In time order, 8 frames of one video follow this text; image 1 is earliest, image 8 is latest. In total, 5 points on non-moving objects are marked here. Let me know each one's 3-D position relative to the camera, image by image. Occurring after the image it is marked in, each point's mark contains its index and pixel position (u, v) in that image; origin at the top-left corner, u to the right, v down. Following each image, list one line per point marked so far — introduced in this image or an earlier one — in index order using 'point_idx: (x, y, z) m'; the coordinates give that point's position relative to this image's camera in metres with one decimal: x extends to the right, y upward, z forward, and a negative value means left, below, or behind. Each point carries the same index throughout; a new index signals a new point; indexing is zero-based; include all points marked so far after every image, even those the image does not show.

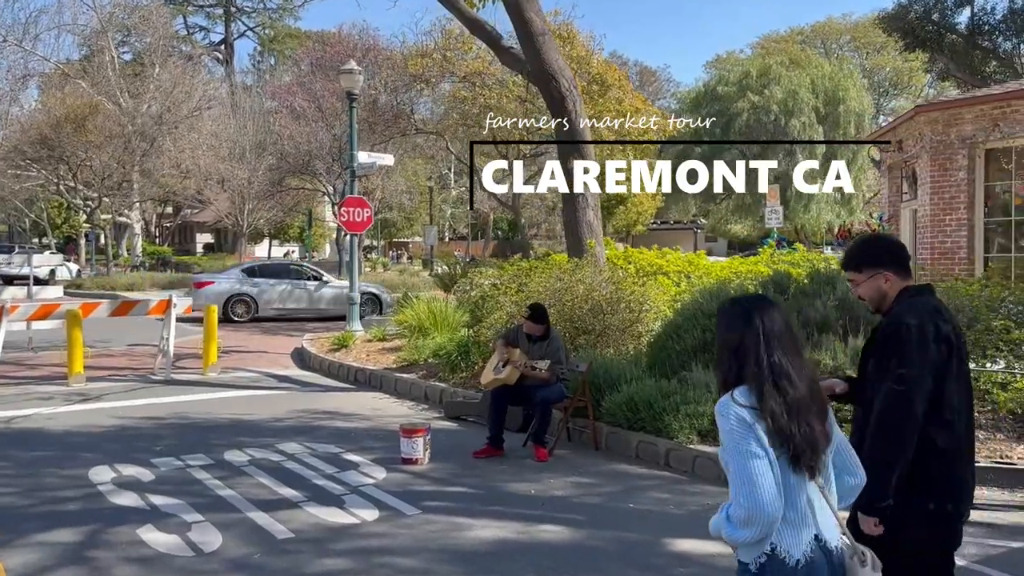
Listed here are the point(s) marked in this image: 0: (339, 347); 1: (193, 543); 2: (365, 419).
0: (-2.5, -0.9, +13.6) m
1: (-1.9, -1.5, +5.6) m
2: (-1.4, -1.3, +9.3) m
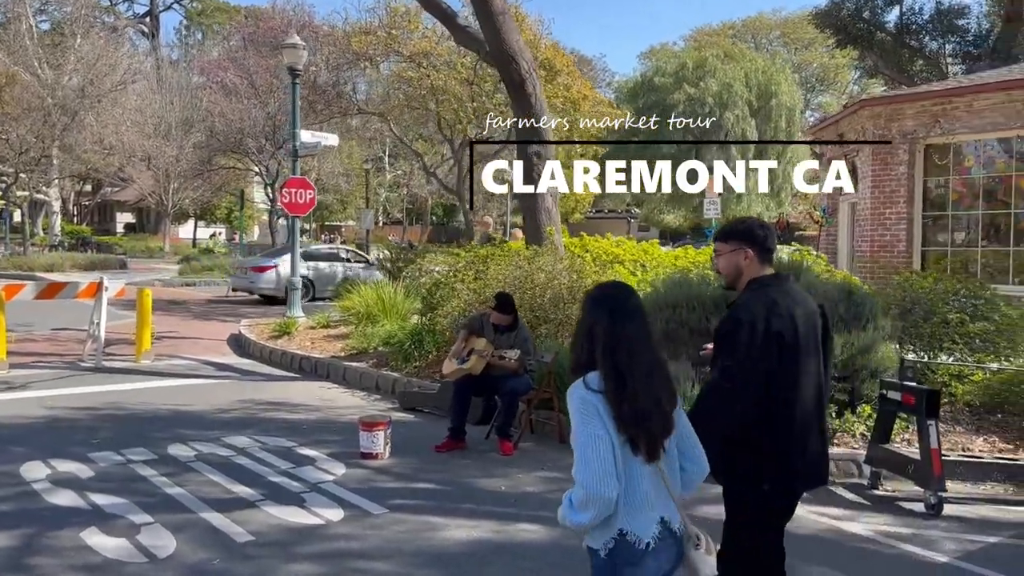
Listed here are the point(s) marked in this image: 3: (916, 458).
0: (-3.2, -0.6, +13.1) m
1: (-2.0, -1.4, +5.2) m
2: (-1.9, -1.2, +8.9) m
3: (+2.9, -1.2, +6.7) m
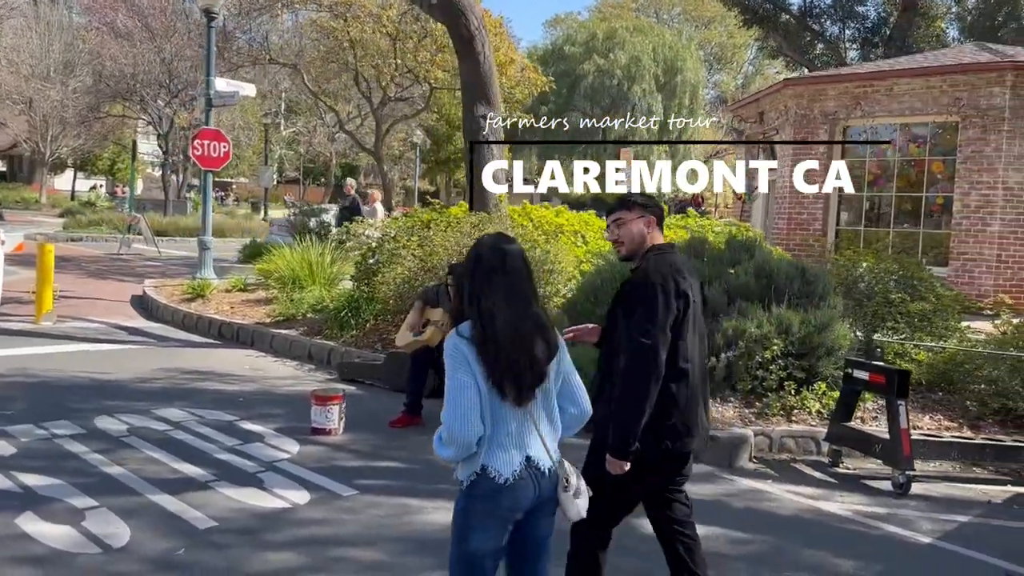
0: (-4.2, -0.1, +12.2) m
1: (-2.0, -1.2, +4.6) m
2: (-2.3, -0.8, +8.3) m
3: (+2.7, -1.1, +6.7) m
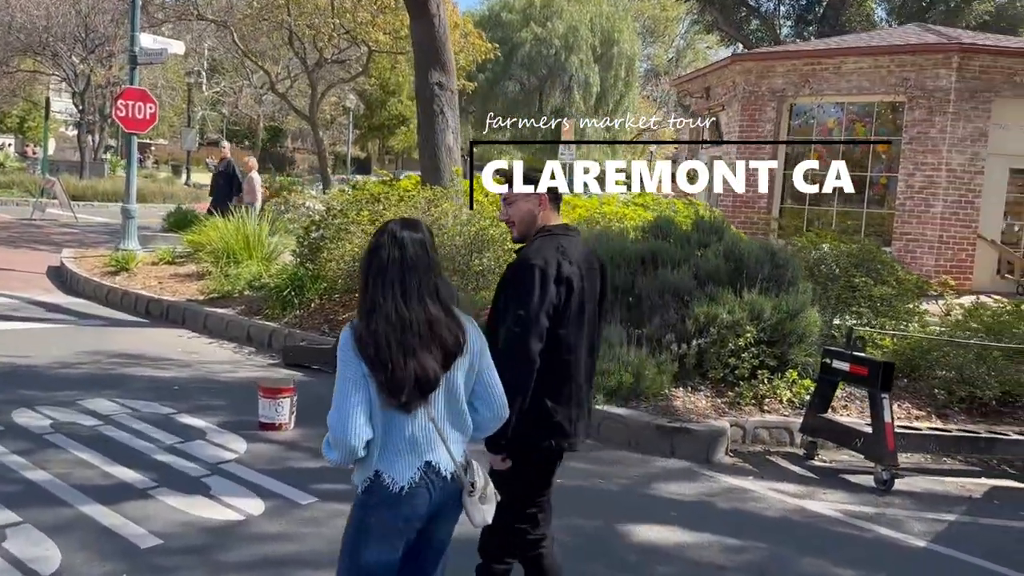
0: (-4.8, +0.2, +11.4) m
1: (-2.1, -1.2, +4.0) m
2: (-2.7, -0.6, +7.6) m
3: (+2.4, -1.0, +6.5) m
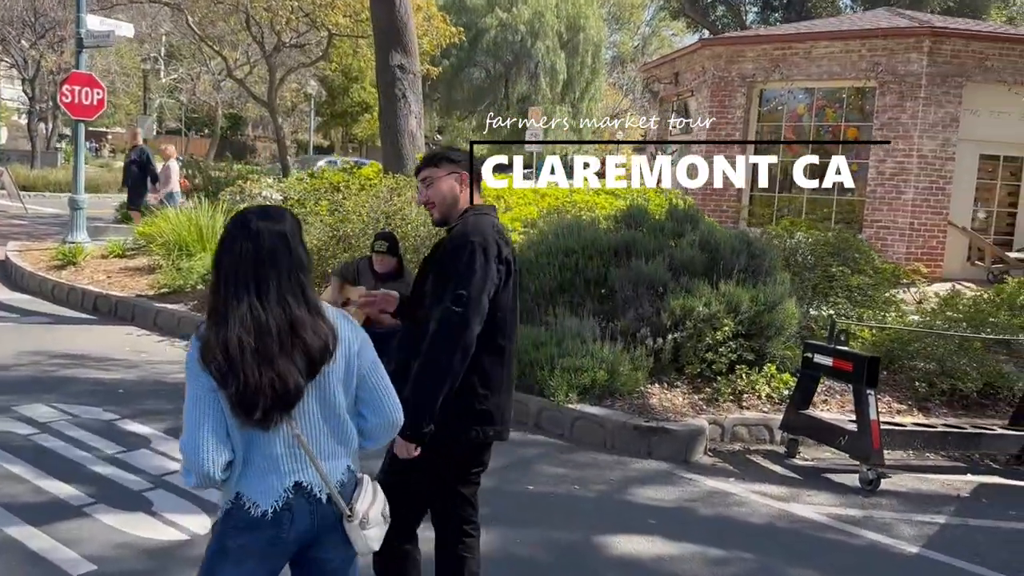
0: (-5.2, +0.3, +10.8) m
1: (-2.2, -1.2, +3.5) m
2: (-2.9, -0.6, +7.2) m
3: (+2.2, -0.9, +6.2) m
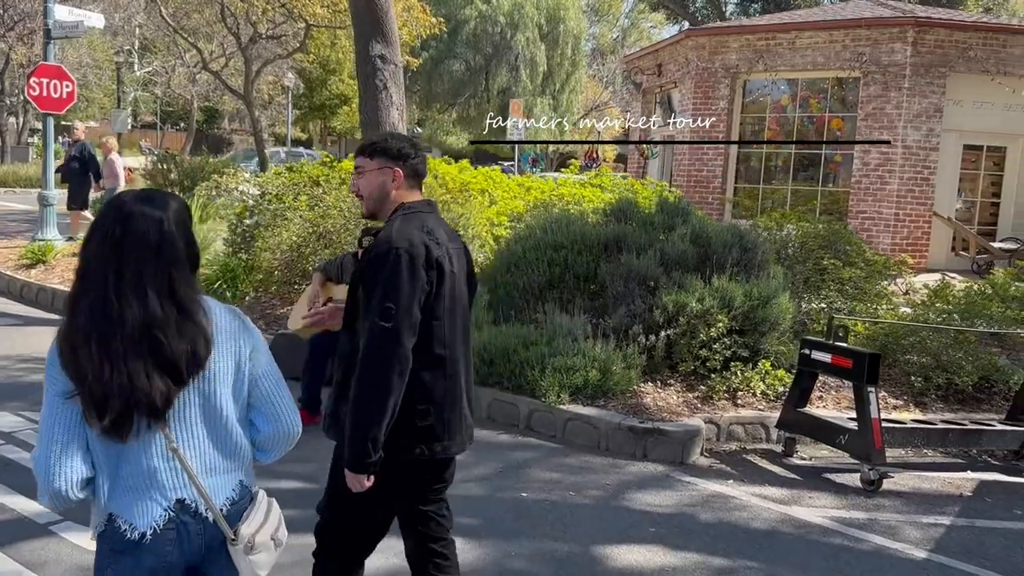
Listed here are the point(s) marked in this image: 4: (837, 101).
0: (-5.4, +0.3, +10.5) m
1: (-2.2, -1.2, +3.3) m
2: (-3.0, -0.6, +6.9) m
3: (+2.2, -0.9, +6.0) m
4: (+5.3, +3.0, +15.2) m
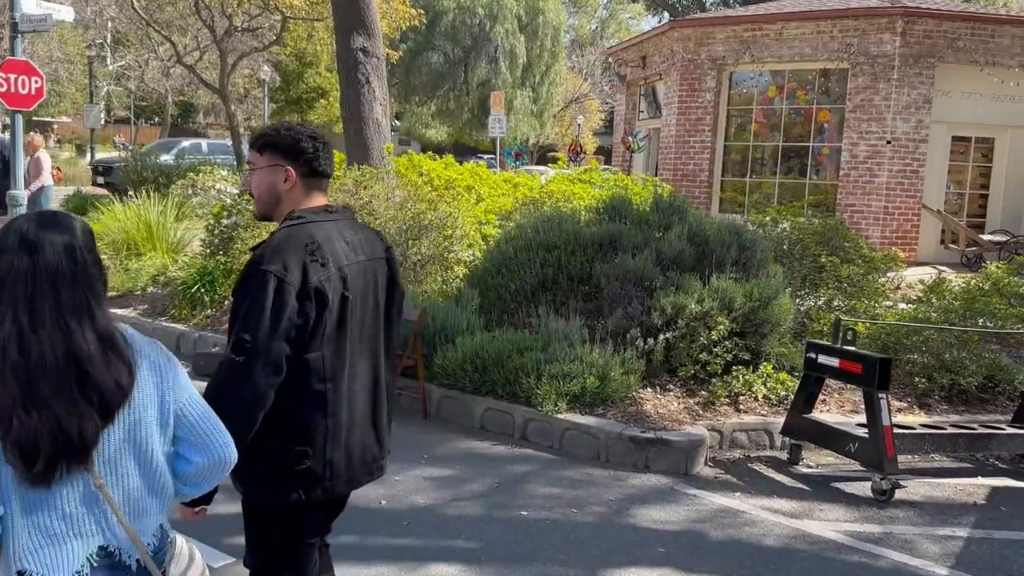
0: (-5.5, +0.3, +10.1) m
1: (-2.2, -1.3, +2.9) m
2: (-3.0, -0.7, +6.5) m
3: (+2.1, -0.9, +5.8) m
4: (+5.0, +3.1, +15.0) m
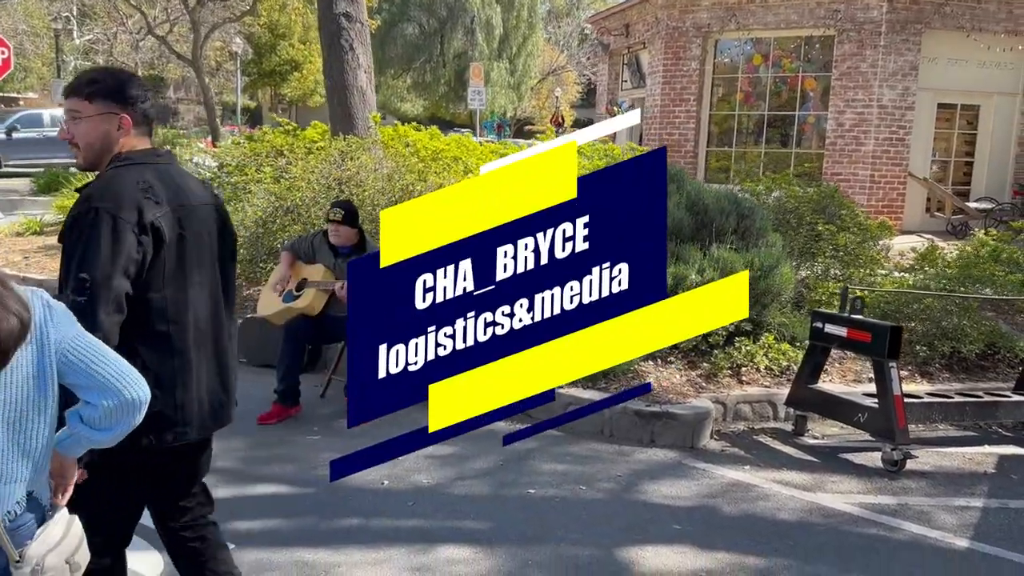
0: (-5.6, +0.5, +9.7) m
1: (-2.1, -1.2, +2.7) m
2: (-3.0, -0.5, +6.2) m
3: (+2.1, -0.7, +5.7) m
4: (+4.8, +3.6, +14.9) m
